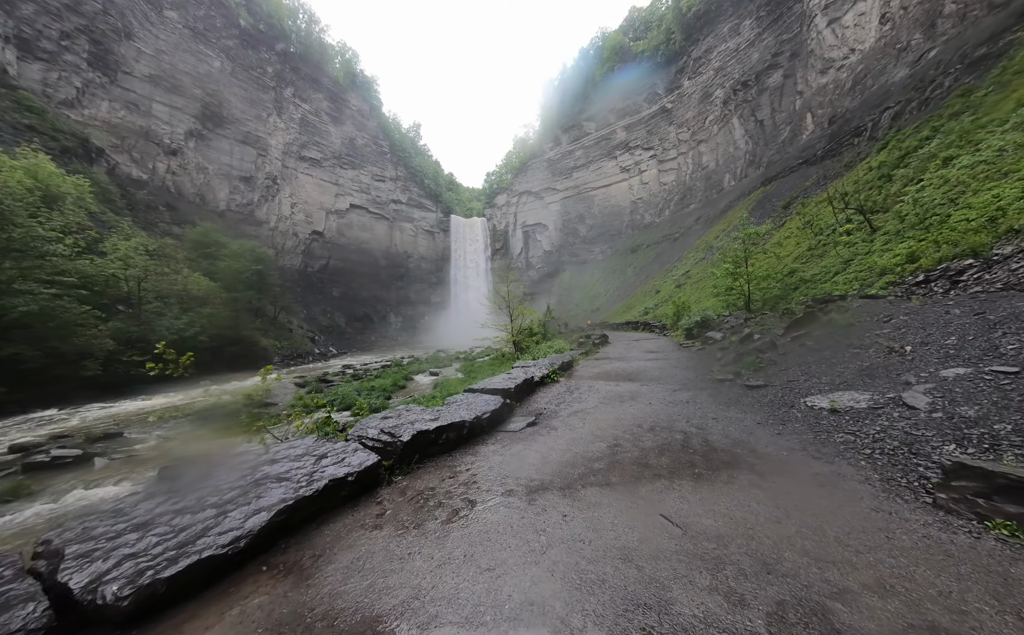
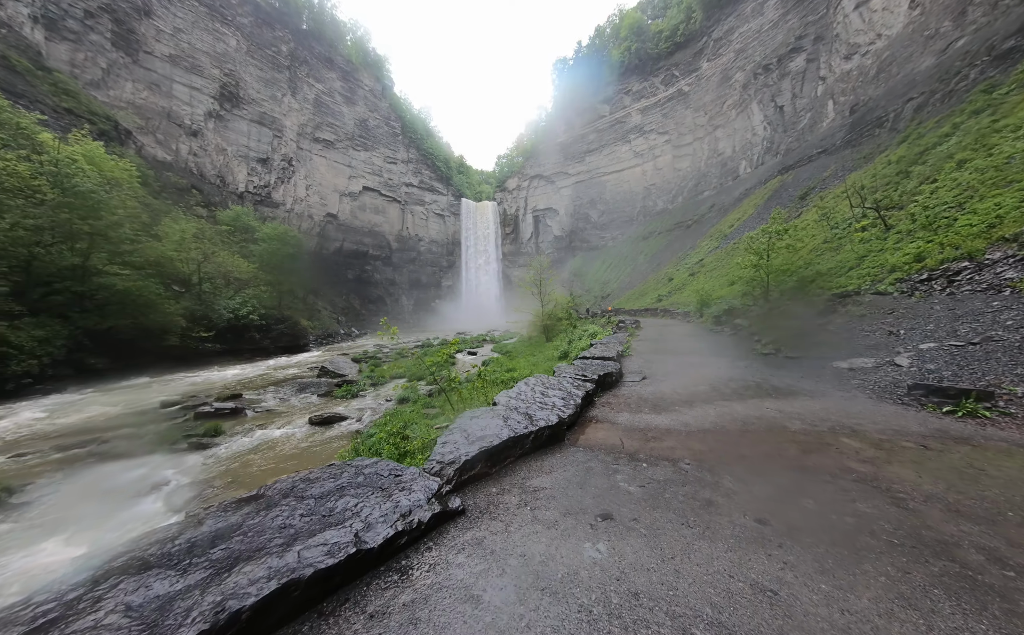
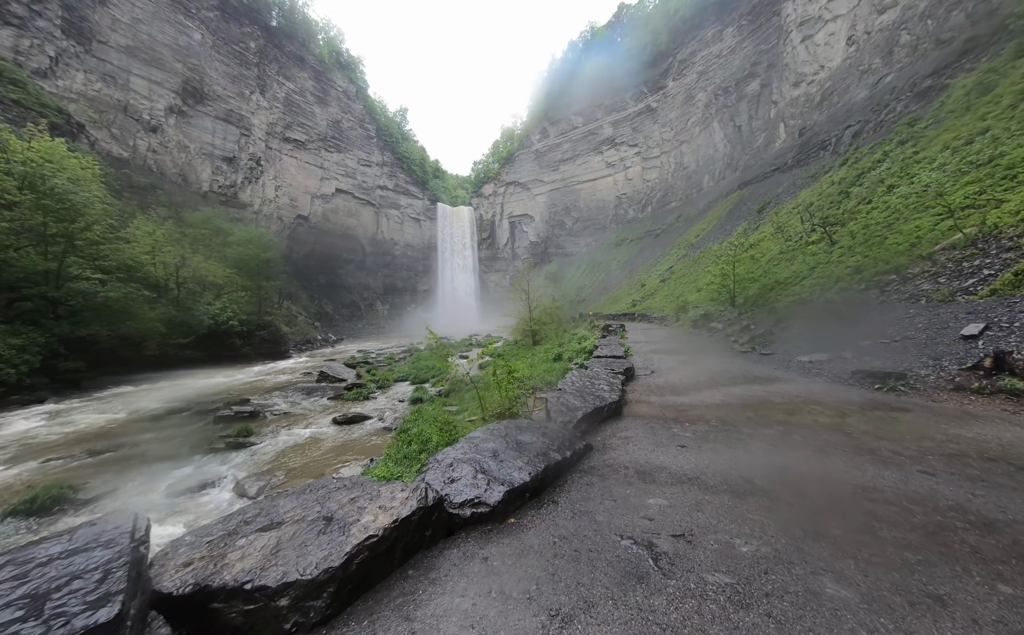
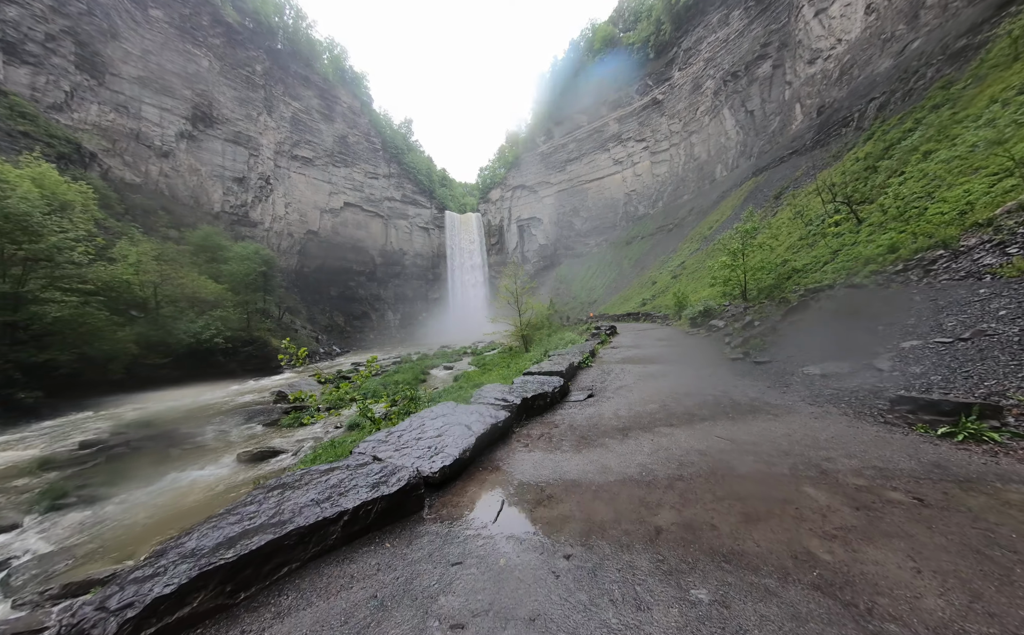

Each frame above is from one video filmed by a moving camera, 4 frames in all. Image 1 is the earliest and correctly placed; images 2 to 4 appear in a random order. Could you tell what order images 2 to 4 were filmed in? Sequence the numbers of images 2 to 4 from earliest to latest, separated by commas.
4, 2, 3
